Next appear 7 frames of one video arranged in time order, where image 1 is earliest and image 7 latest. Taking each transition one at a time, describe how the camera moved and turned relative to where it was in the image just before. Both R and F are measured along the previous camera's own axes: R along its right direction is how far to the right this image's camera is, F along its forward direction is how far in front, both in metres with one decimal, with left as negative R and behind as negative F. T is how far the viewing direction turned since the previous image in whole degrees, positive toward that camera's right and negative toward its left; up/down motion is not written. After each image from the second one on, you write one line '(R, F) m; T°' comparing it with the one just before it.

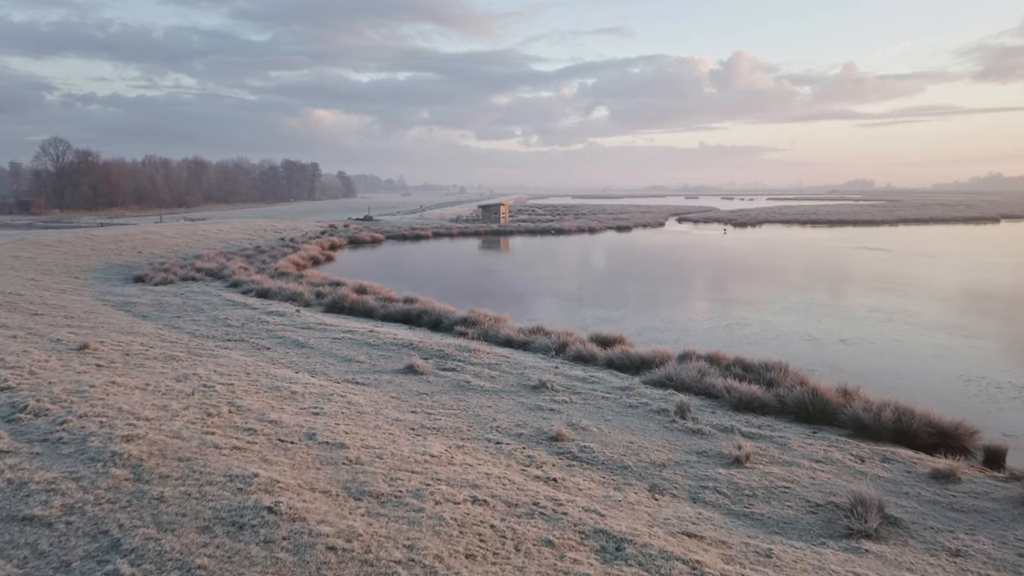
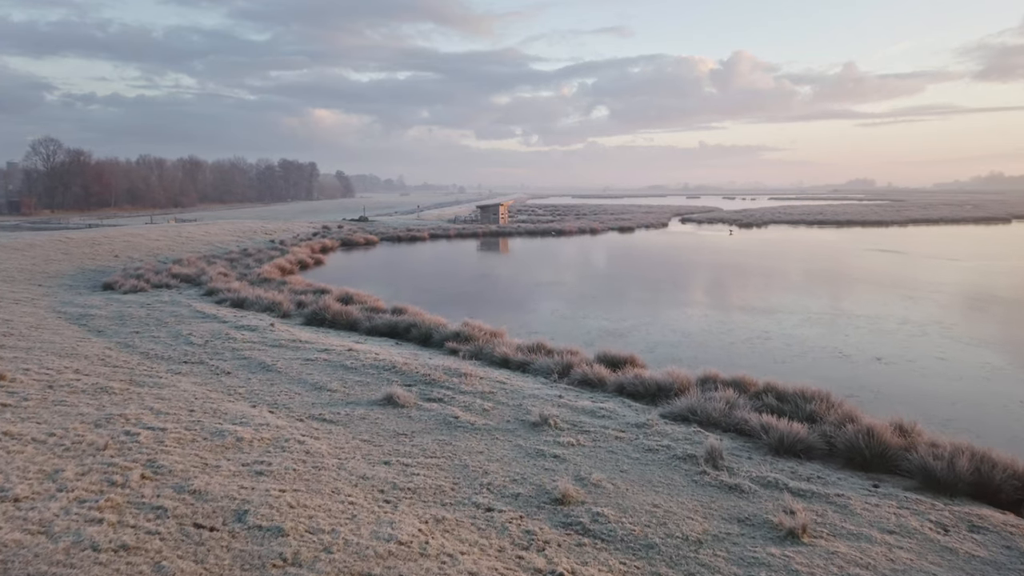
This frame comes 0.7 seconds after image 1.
(0.0, +1.2) m; 0°
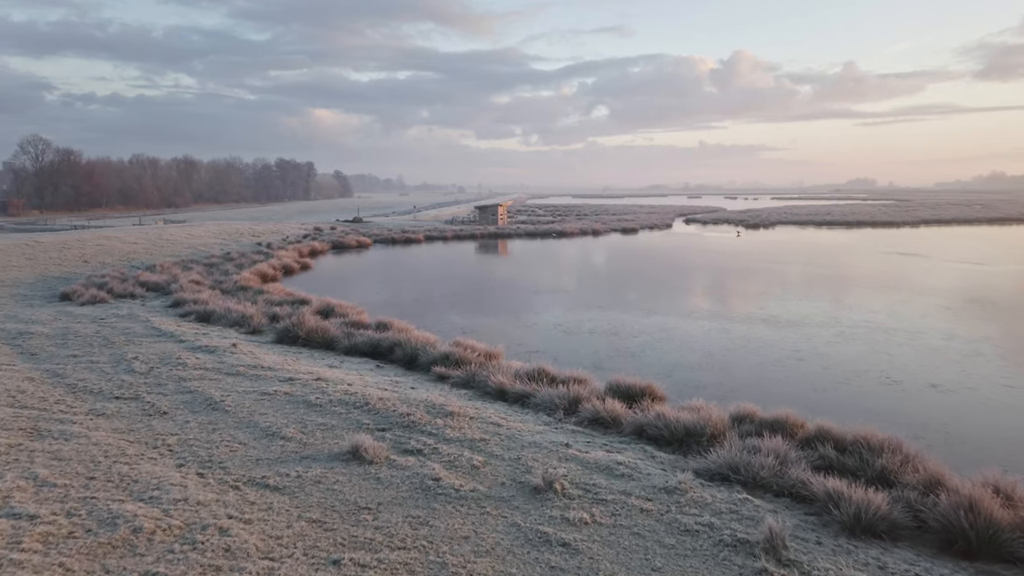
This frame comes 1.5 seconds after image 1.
(0.0, +1.4) m; 0°
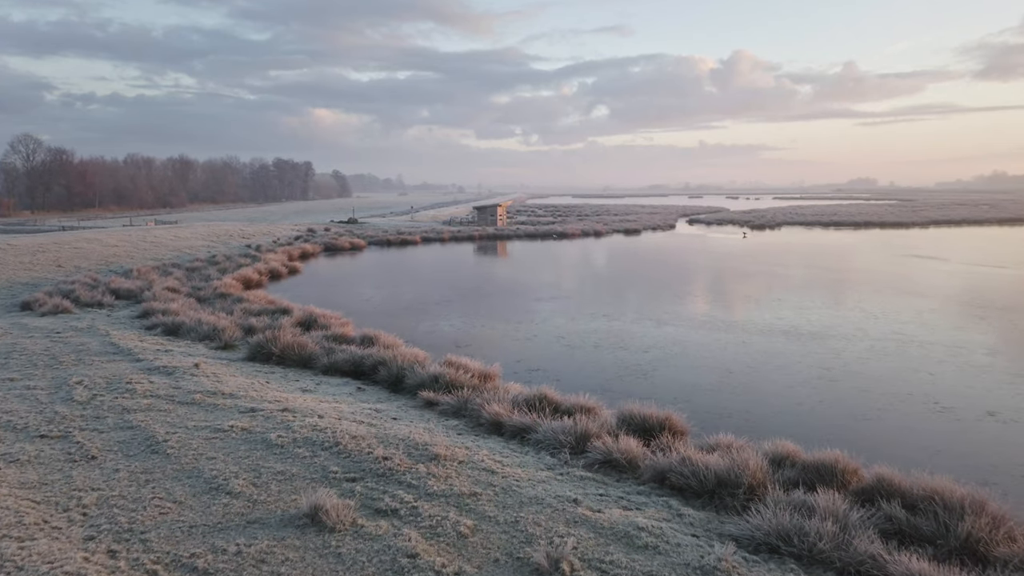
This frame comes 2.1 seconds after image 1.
(0.0, +1.1) m; 0°
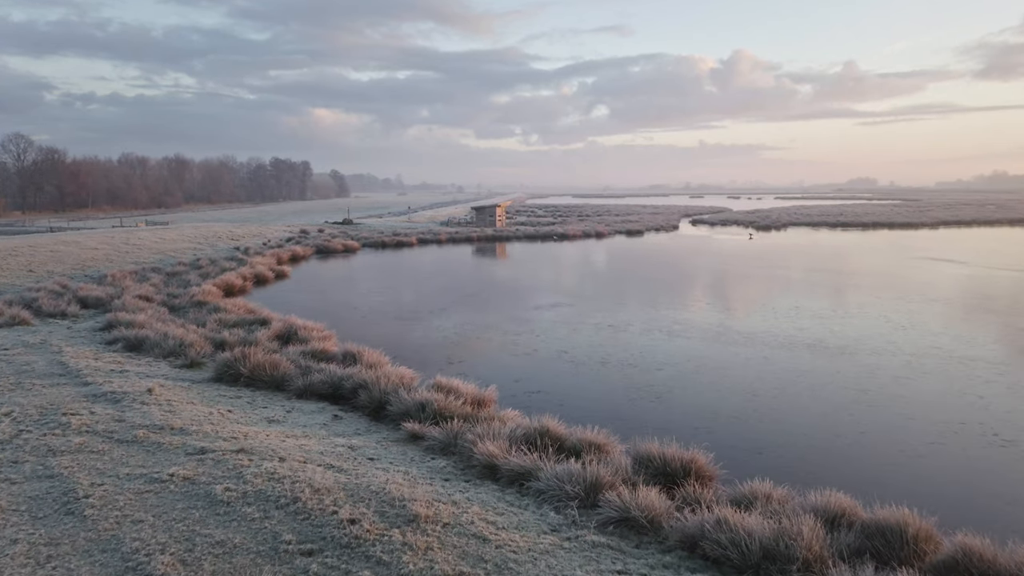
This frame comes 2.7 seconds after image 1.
(0.0, +1.0) m; 0°
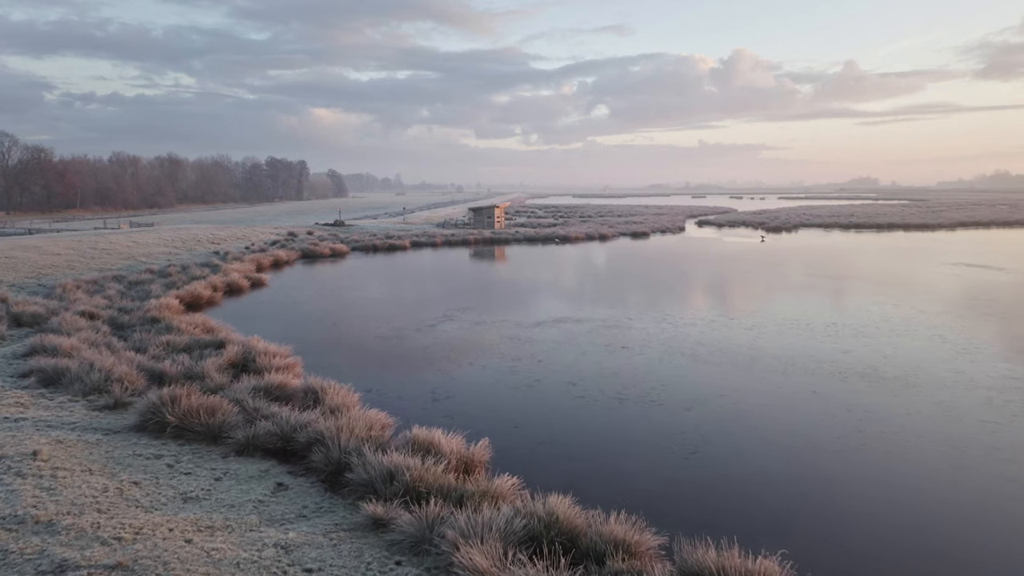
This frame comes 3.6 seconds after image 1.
(0.0, +1.7) m; 0°
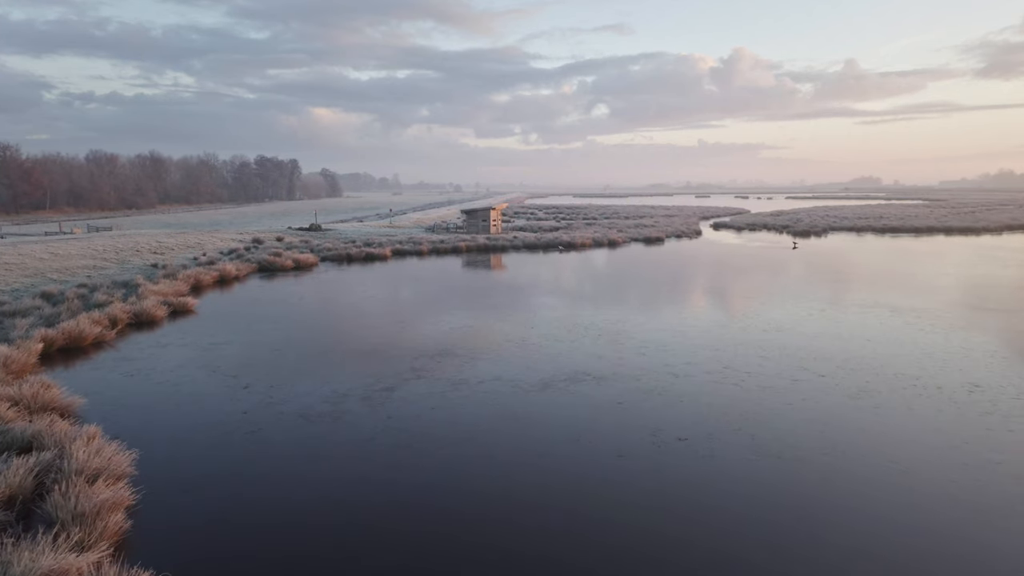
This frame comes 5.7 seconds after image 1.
(+0.1, +3.9) m; 0°
